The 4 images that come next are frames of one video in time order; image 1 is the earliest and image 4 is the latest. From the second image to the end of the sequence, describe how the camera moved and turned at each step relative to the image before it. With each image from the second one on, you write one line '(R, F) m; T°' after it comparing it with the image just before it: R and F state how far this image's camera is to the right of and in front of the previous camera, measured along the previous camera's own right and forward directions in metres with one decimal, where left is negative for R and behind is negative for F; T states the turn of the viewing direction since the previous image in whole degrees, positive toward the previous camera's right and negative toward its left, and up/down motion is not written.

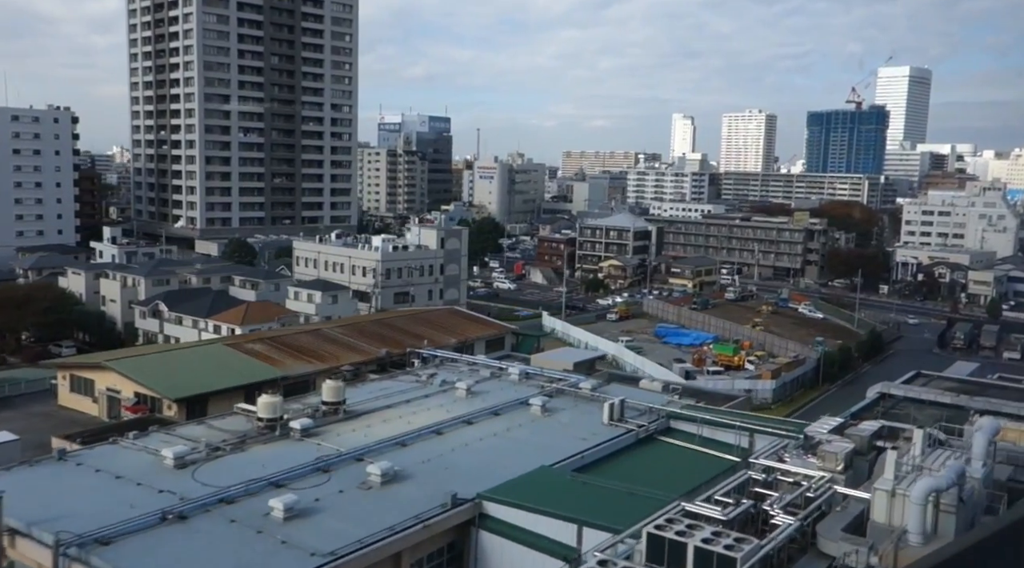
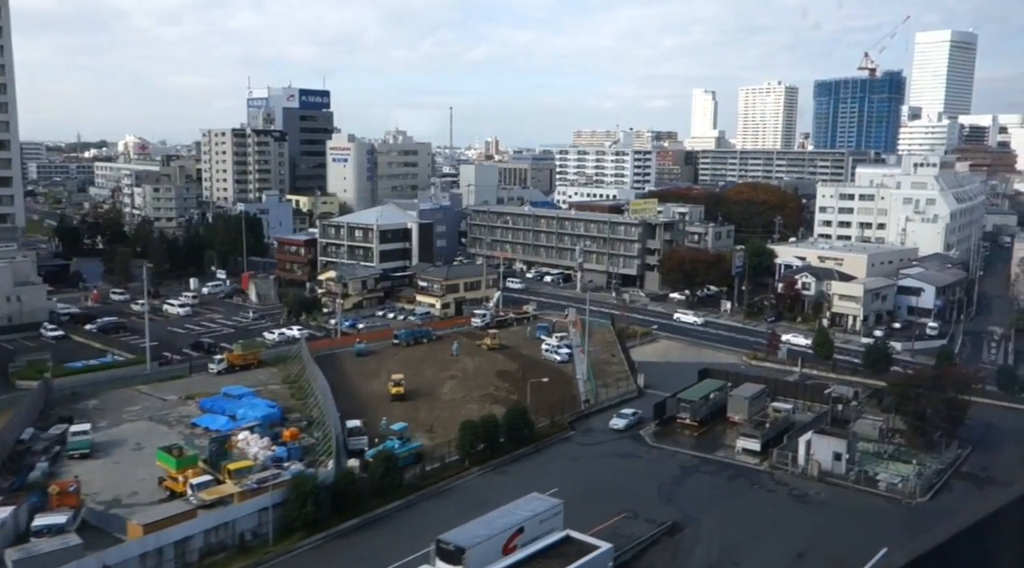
(+4.9, +4.1) m; -2°
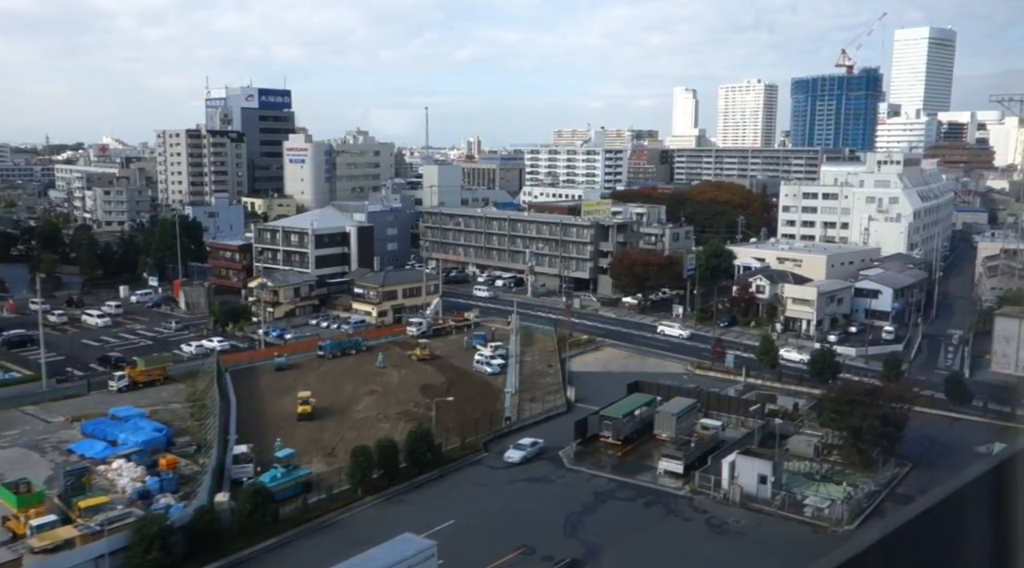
(+0.6, +0.5) m; +1°
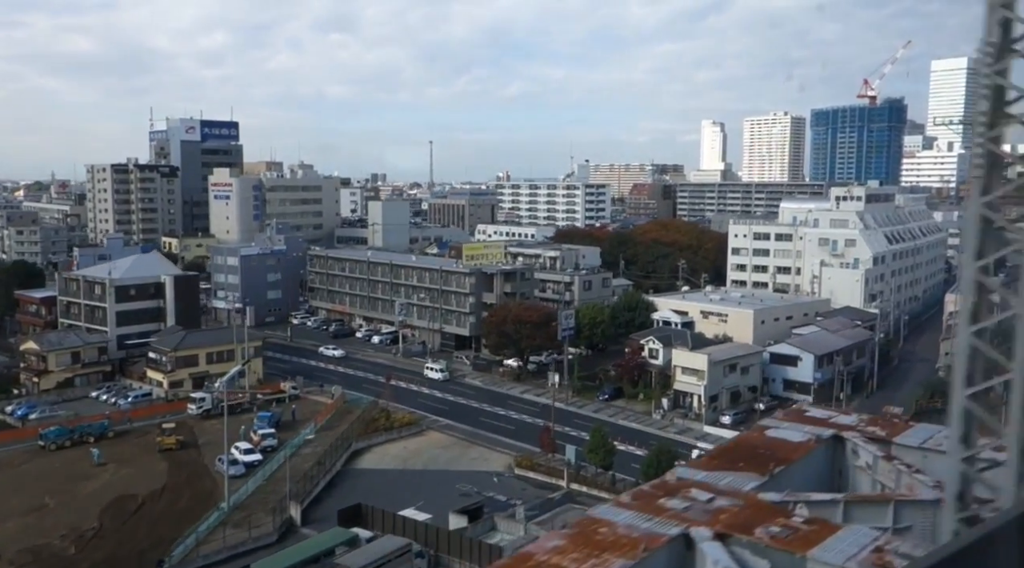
(+2.4, +2.1) m; -3°
